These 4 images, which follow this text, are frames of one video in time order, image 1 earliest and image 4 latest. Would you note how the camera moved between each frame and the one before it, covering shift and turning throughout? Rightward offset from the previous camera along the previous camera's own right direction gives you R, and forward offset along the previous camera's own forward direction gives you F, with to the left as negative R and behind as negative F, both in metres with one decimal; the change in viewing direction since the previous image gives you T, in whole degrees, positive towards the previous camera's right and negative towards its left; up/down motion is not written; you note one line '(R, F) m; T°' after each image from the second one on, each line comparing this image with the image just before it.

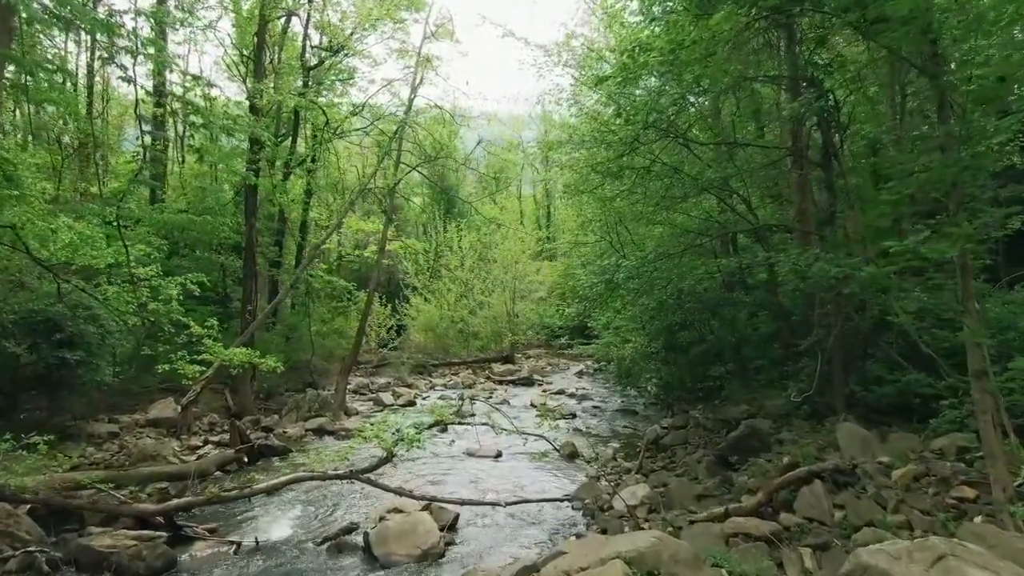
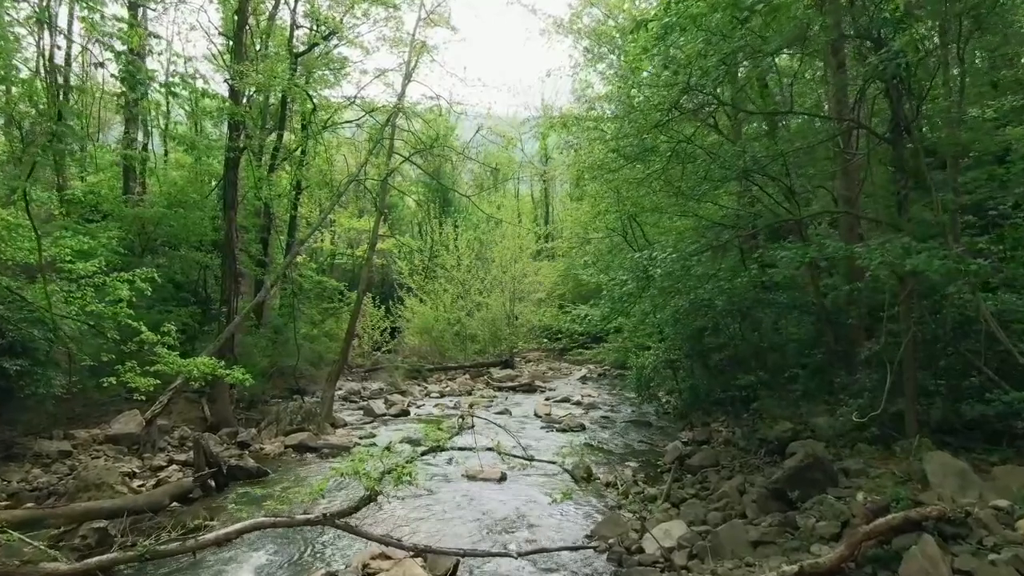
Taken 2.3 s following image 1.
(-0.2, +1.4) m; 0°
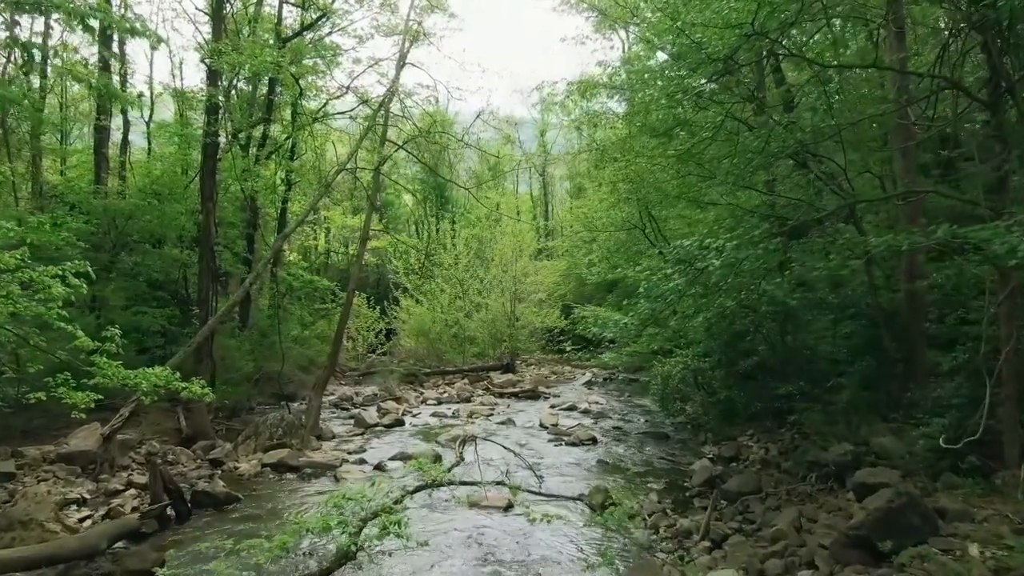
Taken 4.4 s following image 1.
(-0.1, +1.3) m; 0°
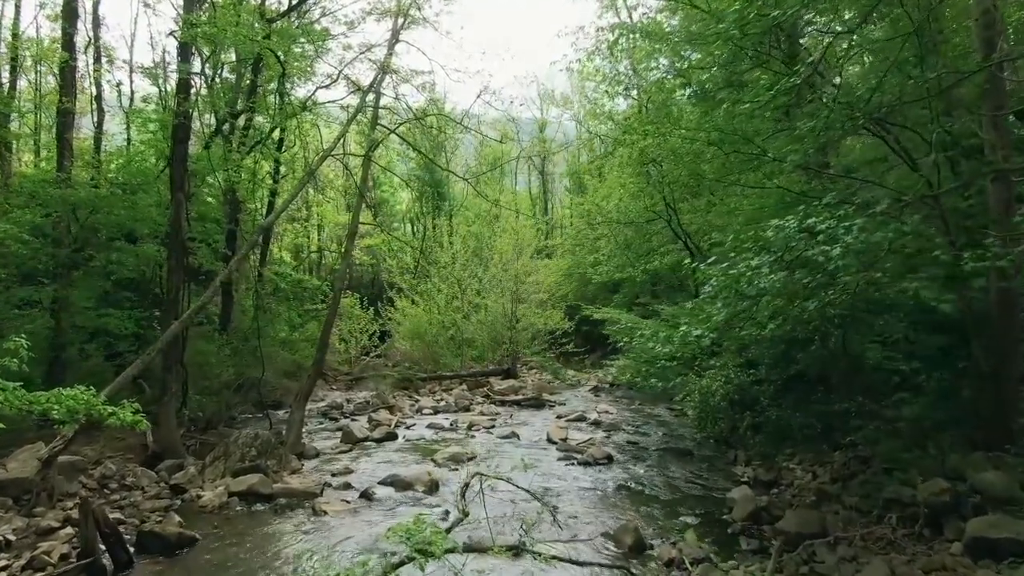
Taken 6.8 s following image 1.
(-0.2, +1.5) m; 0°
